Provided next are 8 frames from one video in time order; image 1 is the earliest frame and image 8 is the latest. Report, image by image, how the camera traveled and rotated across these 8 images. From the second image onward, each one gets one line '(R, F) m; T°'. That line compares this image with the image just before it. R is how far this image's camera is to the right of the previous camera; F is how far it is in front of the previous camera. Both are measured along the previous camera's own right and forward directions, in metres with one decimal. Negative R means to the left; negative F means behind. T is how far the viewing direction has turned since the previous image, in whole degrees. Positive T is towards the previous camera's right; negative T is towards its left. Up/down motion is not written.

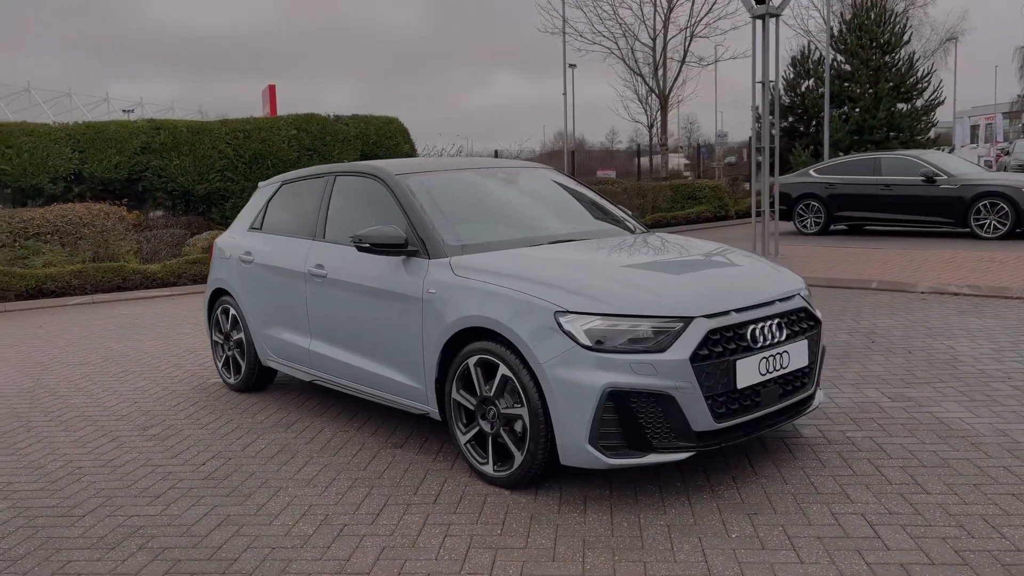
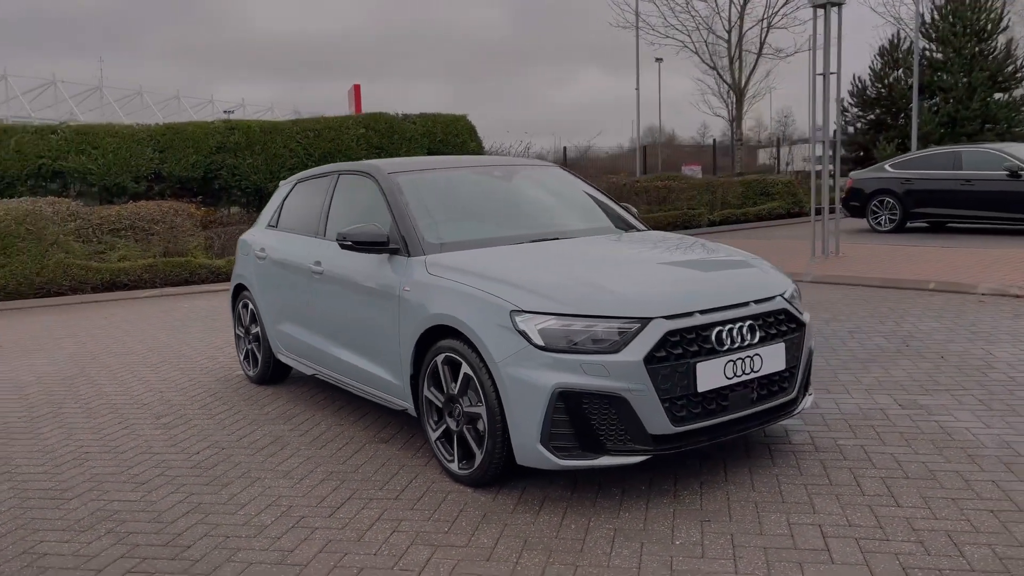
(+0.6, 0.0) m; -6°
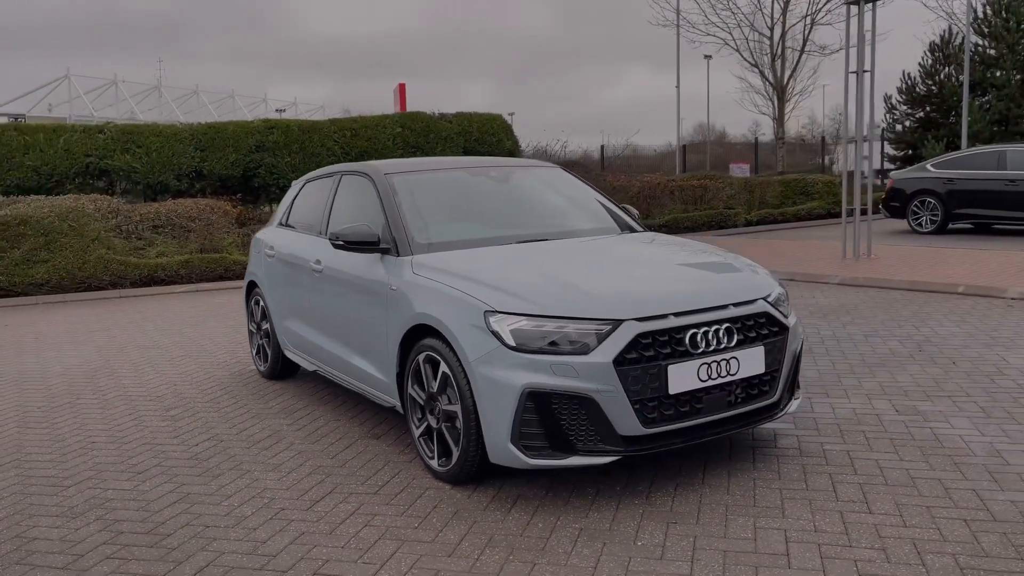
(+0.3, 0.0) m; -3°
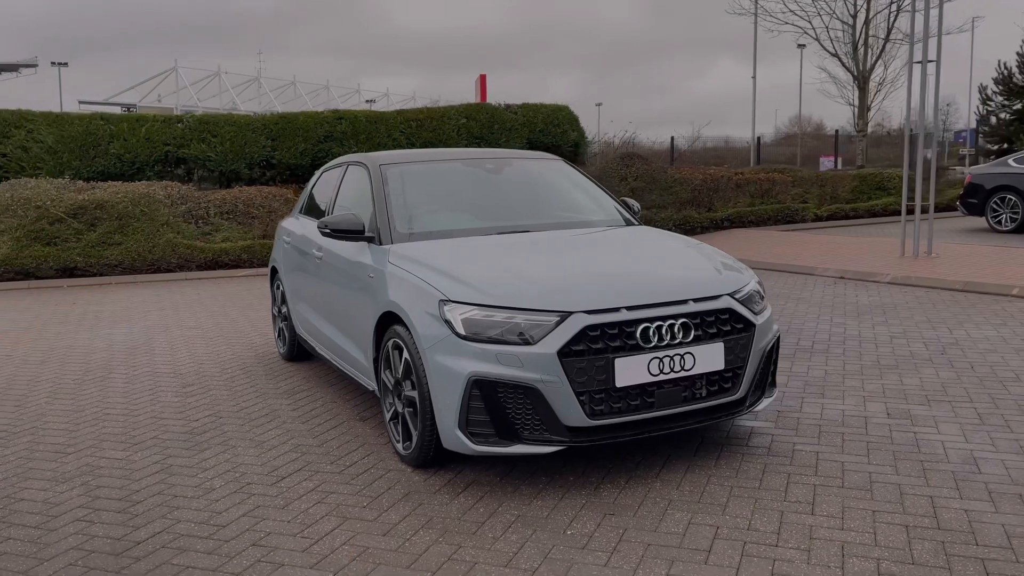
(+0.6, 0.0) m; -6°
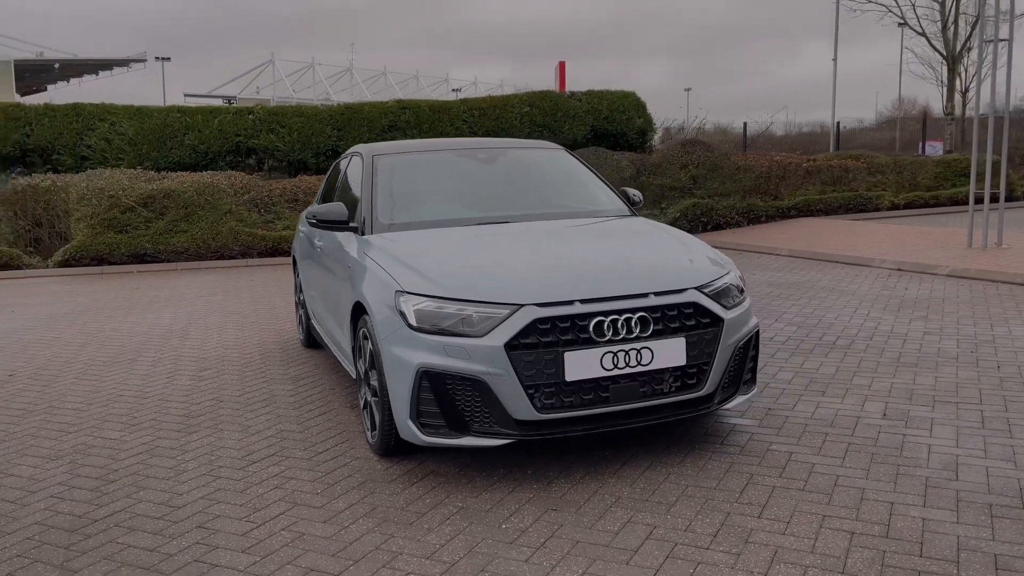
(+0.6, +0.1) m; -6°
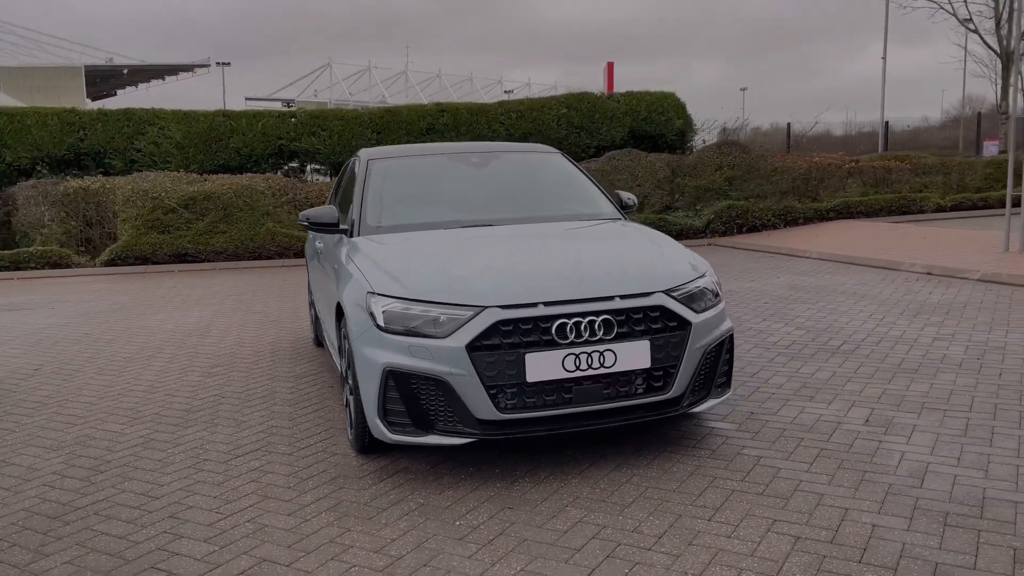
(+0.4, -0.1) m; -4°
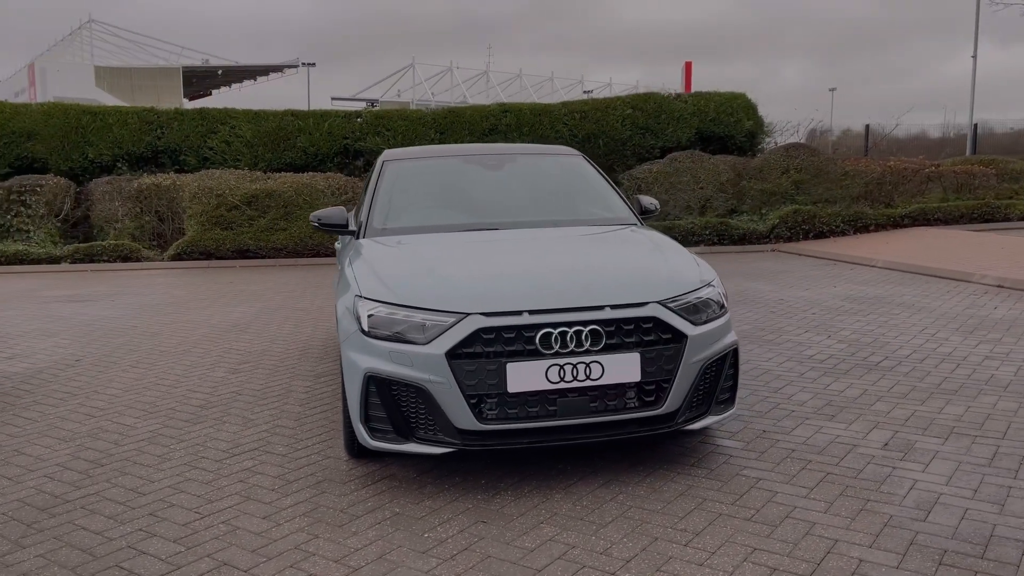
(+0.4, +0.1) m; -5°
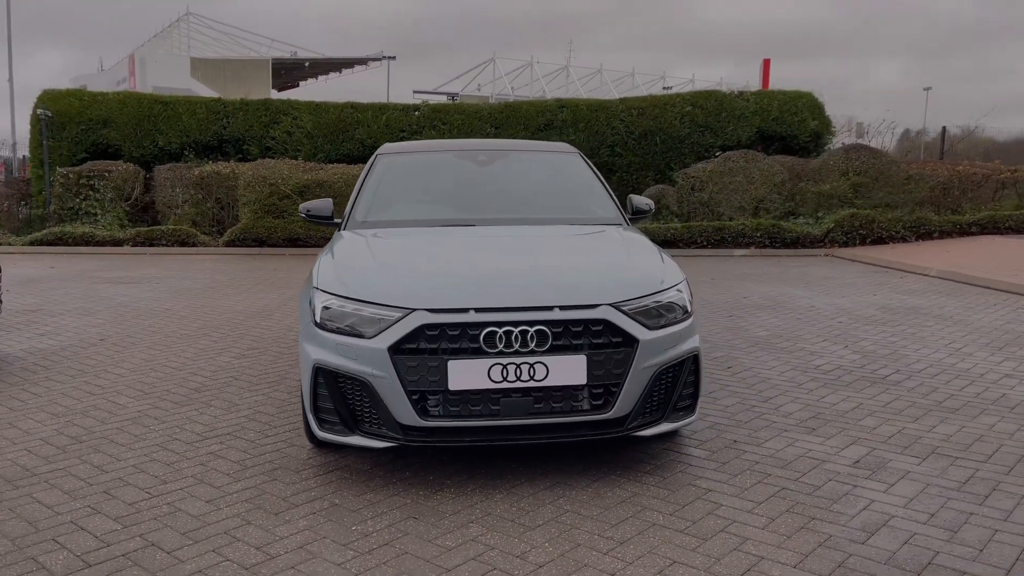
(+0.6, +0.1) m; -5°
